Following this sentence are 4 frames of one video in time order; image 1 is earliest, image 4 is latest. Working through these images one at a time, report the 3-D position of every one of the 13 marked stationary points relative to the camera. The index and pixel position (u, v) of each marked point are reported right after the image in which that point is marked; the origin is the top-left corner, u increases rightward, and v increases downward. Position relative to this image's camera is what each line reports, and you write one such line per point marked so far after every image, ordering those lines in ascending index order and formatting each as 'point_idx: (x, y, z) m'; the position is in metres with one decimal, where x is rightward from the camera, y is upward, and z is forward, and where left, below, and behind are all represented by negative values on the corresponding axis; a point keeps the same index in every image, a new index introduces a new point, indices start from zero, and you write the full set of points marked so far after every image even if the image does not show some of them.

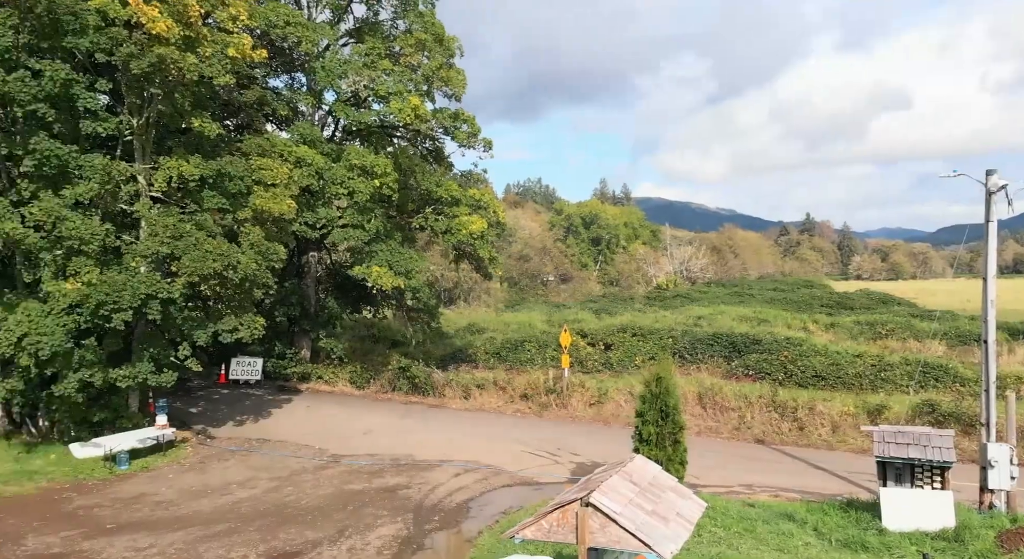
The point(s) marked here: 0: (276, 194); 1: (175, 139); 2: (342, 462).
0: (-4.3, +1.6, +14.8) m
1: (-6.0, +2.6, +14.5) m
2: (-3.1, -3.3, +14.6) m
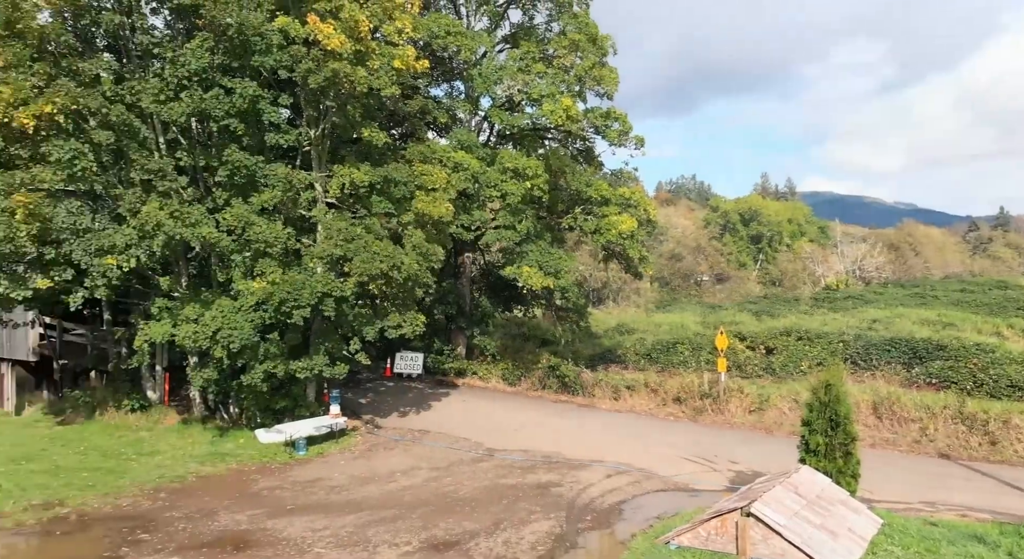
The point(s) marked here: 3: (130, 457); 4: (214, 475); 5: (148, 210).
0: (-1.5, +1.6, +15.4) m
1: (-3.2, +2.6, +15.5) m
2: (-0.3, -3.3, +15.0) m
3: (-6.9, -3.2, +14.7) m
4: (-4.9, -3.3, +13.5) m
5: (-6.0, +1.2, +13.5) m
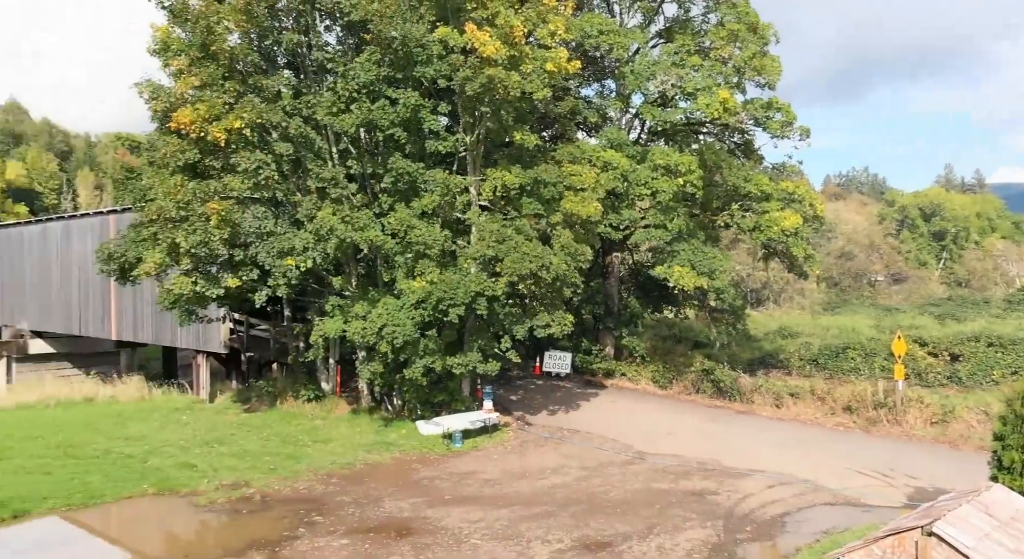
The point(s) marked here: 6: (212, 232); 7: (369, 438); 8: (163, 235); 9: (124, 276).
0: (+1.4, +1.6, +15.4) m
1: (-0.2, +2.6, +15.9) m
2: (+2.5, -3.3, +14.8) m
3: (-4.1, -3.2, +15.8) m
4: (-2.4, -3.3, +14.2) m
5: (-3.4, +1.2, +14.4) m
6: (-5.7, +0.9, +15.1) m
7: (-2.9, -3.1, +15.8) m
8: (-6.8, +0.9, +15.7) m
9: (-8.7, +0.1, +18.1) m
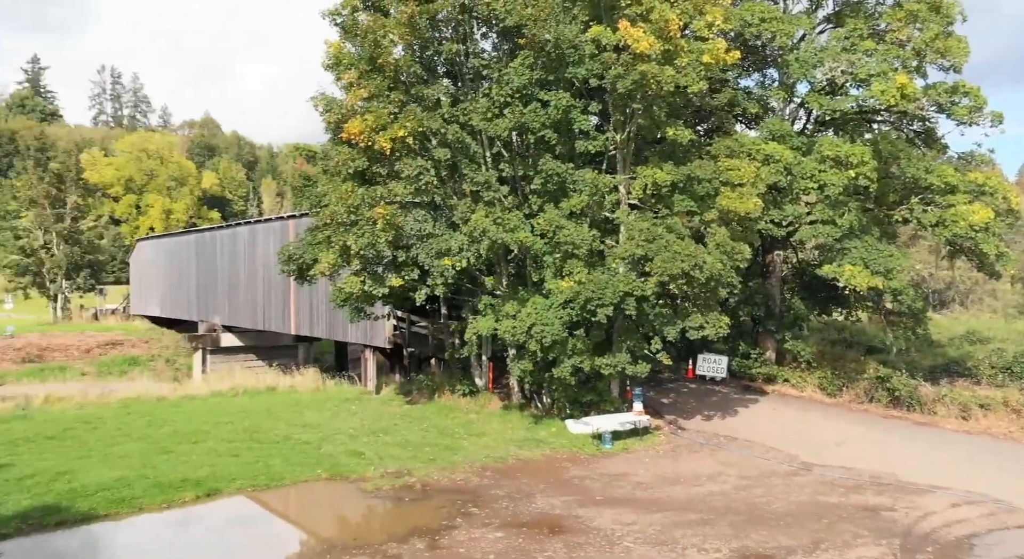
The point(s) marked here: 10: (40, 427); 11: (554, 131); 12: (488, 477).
0: (+4.3, +1.6, +14.8) m
1: (+2.7, +2.6, +15.6) m
2: (+5.2, -3.3, +14.0) m
3: (-1.1, -3.2, +16.2) m
4: (+0.3, -3.3, +14.3) m
5: (-0.7, +1.2, +14.8) m
6: (-2.8, +0.9, +15.8) m
7: (+0.1, -3.1, +16.0) m
8: (-3.7, +0.9, +16.6) m
9: (-5.1, +0.1, +19.4) m
10: (-10.5, -3.3, +17.9) m
11: (+0.8, +2.9, +15.1) m
12: (-0.4, -3.4, +13.5) m
